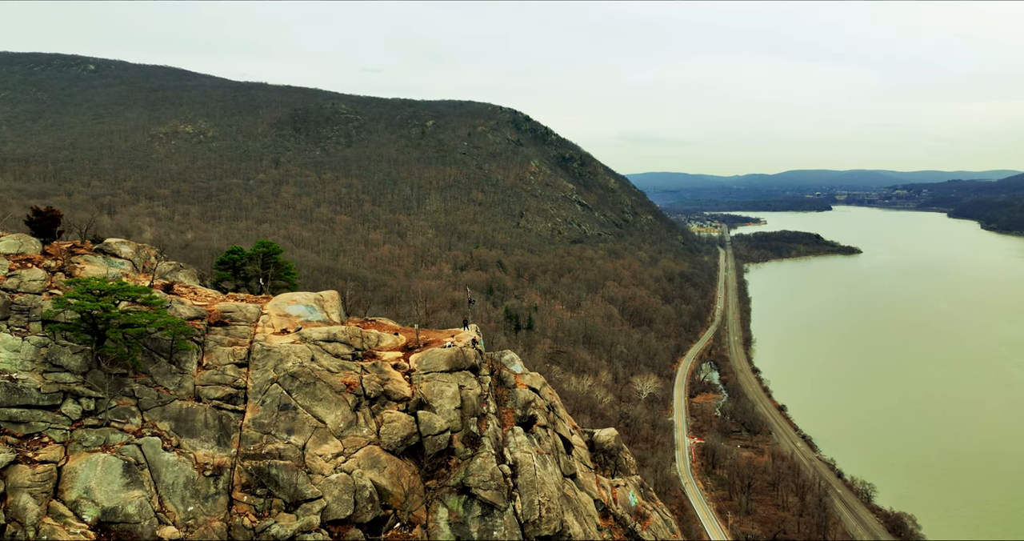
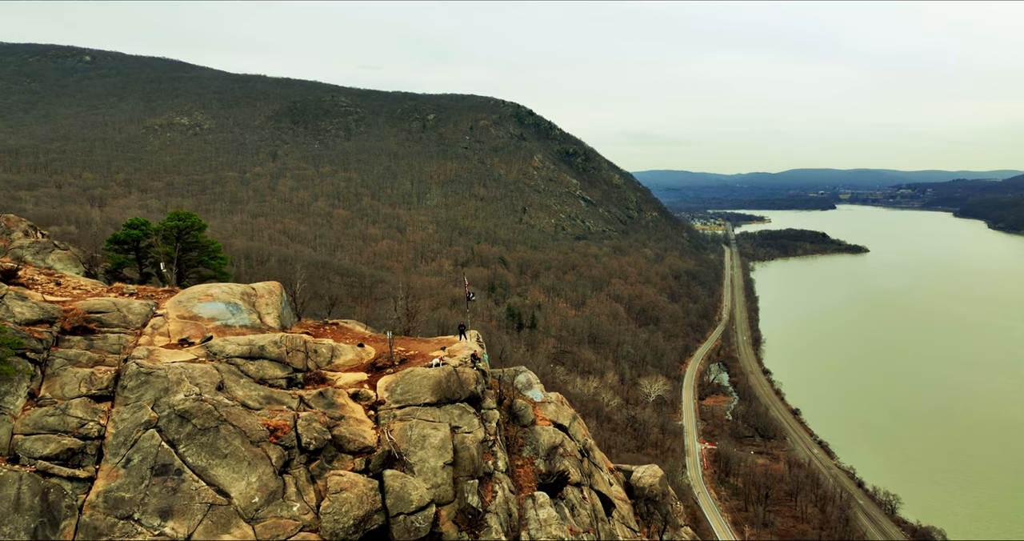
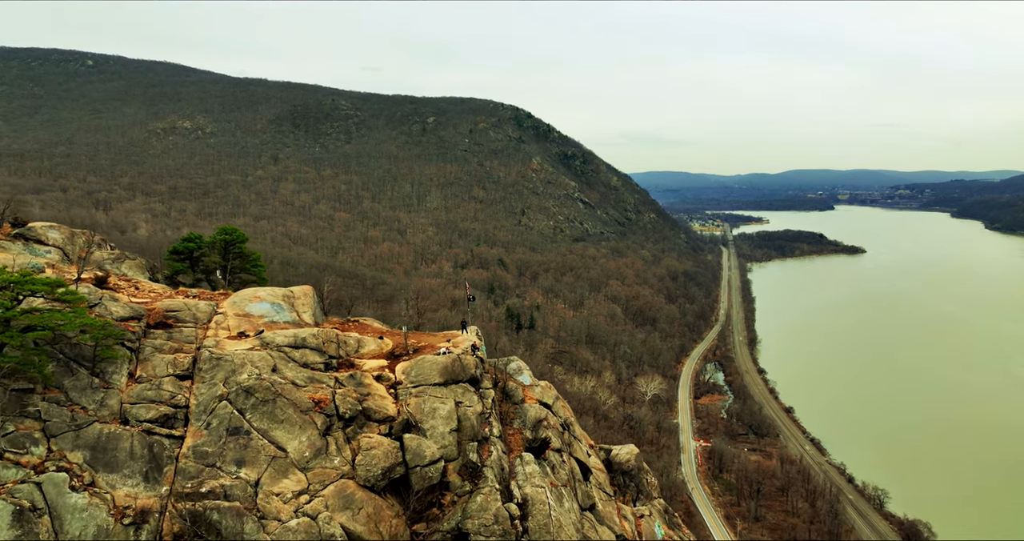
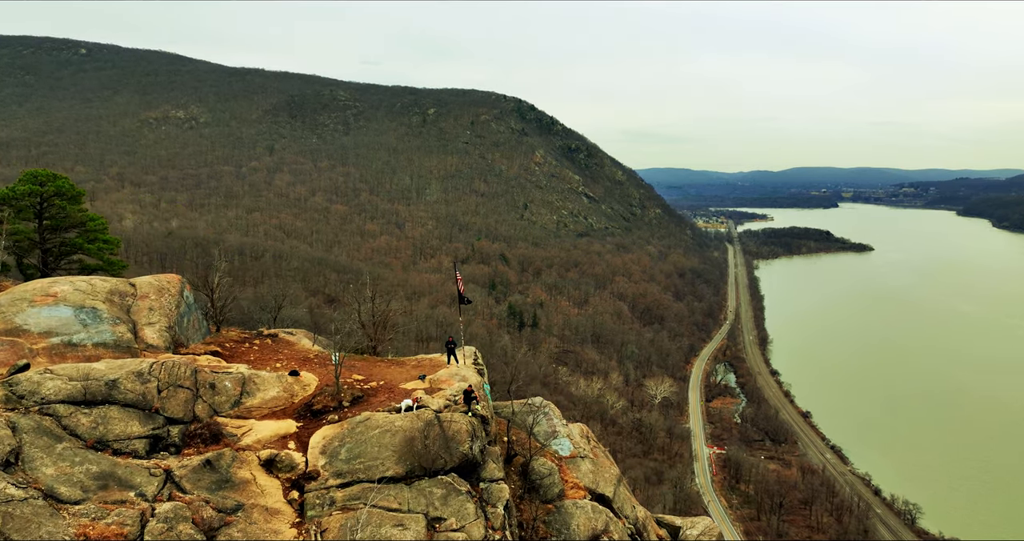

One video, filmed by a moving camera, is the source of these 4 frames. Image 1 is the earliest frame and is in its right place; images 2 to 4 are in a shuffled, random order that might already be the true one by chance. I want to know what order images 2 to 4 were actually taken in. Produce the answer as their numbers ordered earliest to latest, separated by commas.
3, 2, 4
